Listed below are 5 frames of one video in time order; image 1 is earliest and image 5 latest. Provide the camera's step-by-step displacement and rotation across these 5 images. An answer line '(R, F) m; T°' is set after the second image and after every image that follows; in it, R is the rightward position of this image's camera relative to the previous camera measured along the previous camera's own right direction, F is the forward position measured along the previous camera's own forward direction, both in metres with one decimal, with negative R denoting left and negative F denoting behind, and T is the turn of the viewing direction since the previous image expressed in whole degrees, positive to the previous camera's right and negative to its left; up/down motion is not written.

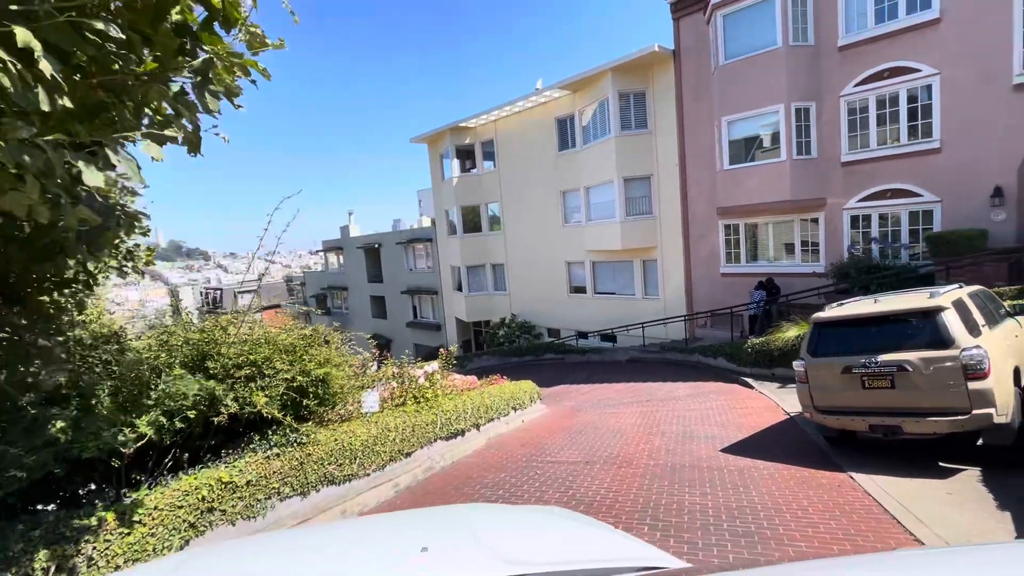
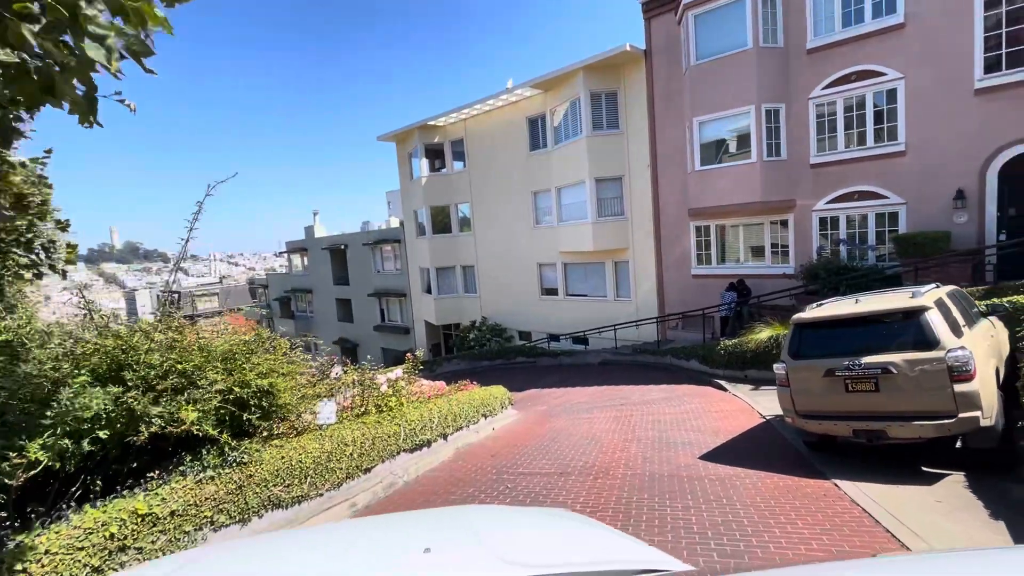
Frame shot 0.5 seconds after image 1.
(0.0, +0.4) m; +3°
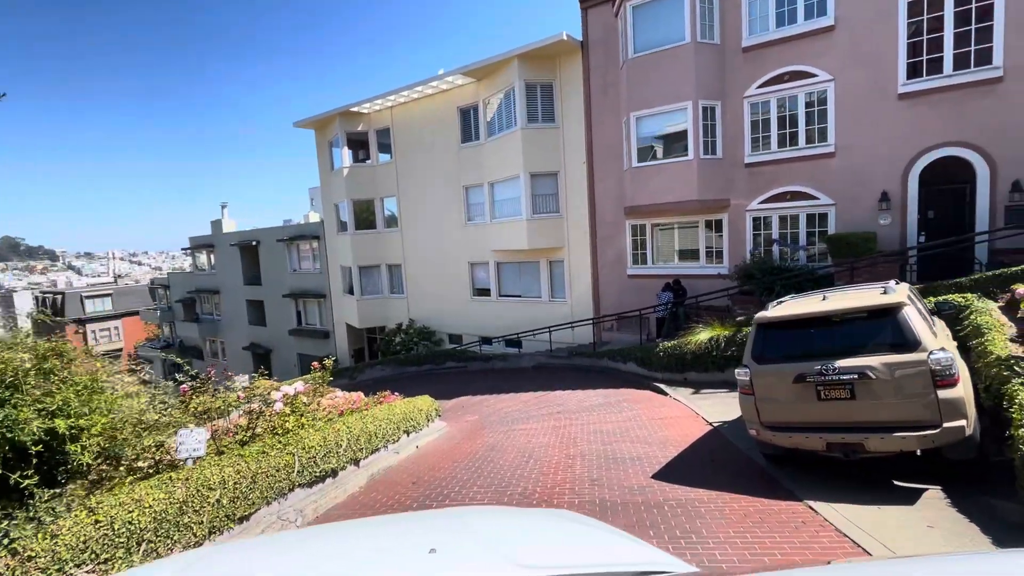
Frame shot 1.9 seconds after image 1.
(0.0, +1.0) m; +8°
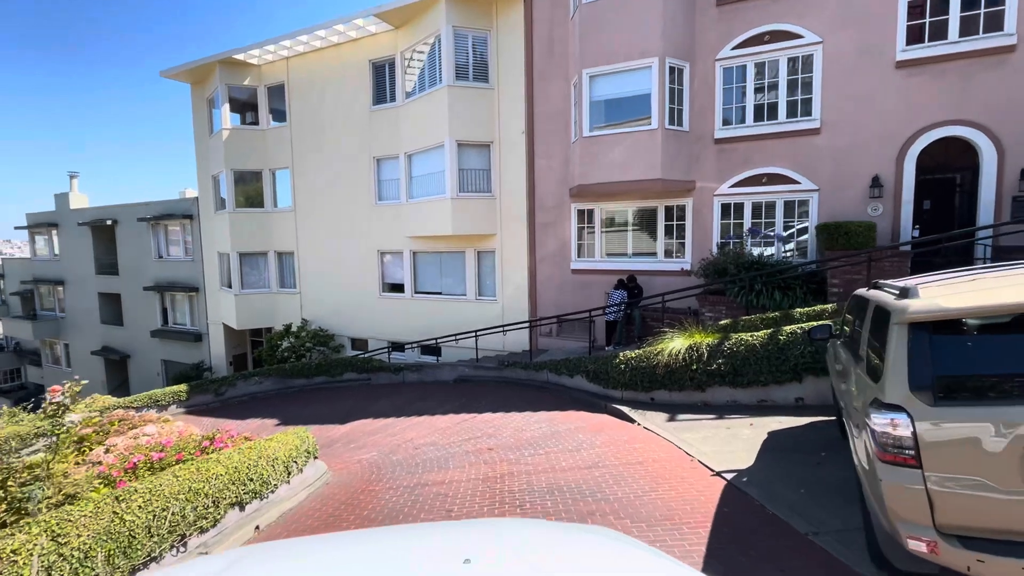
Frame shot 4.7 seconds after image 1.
(0.0, +2.8) m; +9°
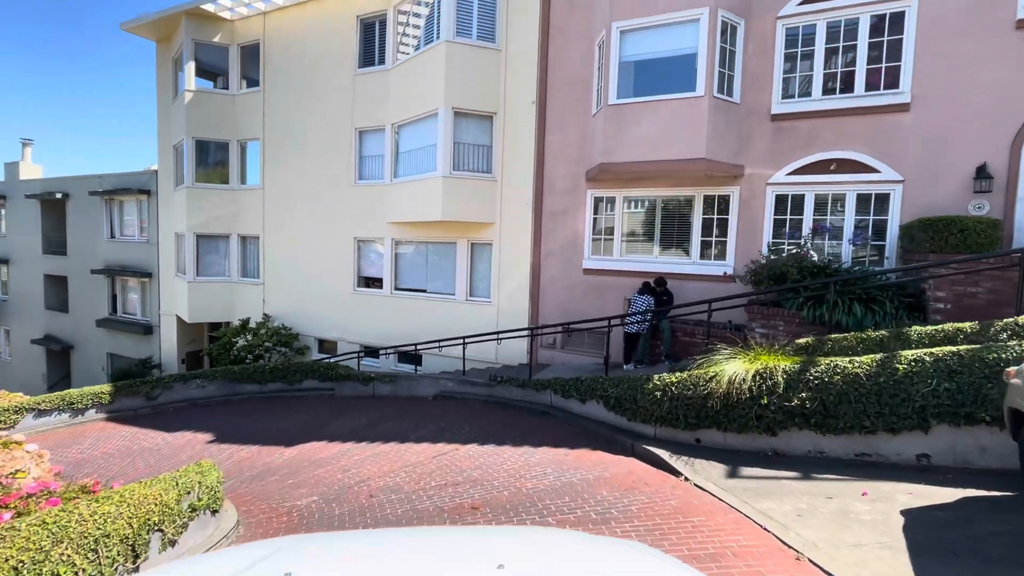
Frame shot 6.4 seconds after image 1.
(-0.1, +2.1) m; +1°
